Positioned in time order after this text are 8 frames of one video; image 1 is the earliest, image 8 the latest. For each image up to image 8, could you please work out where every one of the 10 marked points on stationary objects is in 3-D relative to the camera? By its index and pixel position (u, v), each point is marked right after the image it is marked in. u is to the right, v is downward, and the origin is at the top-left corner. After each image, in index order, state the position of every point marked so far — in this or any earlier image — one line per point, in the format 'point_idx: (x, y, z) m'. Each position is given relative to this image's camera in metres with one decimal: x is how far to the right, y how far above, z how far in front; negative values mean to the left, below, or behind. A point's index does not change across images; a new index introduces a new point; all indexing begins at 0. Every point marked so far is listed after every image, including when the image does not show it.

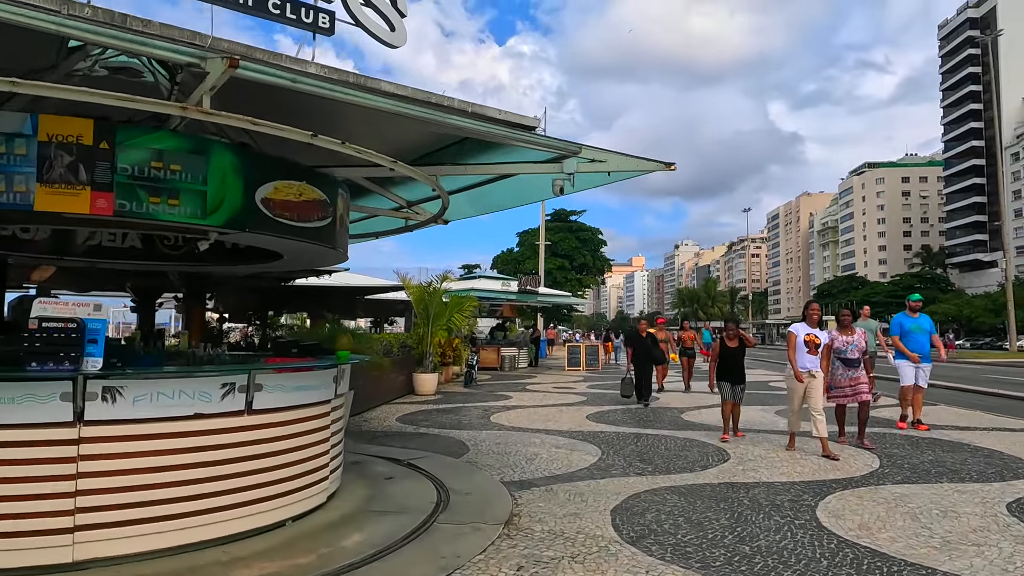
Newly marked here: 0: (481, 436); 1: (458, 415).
0: (-0.4, -2.1, +9.3) m
1: (-0.9, -2.2, +11.5) m
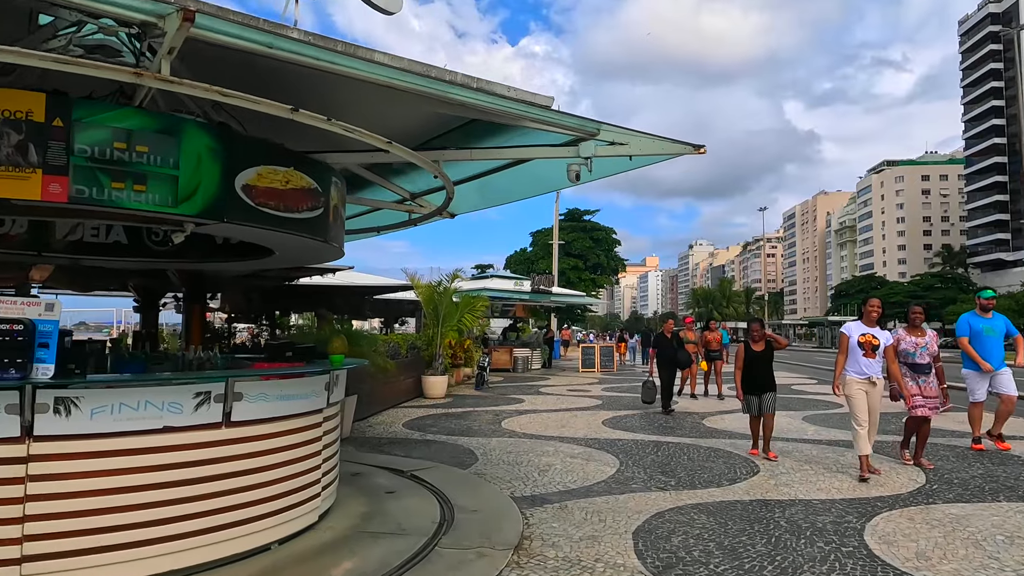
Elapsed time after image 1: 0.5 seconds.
0: (-0.3, -2.1, +8.8) m
1: (-0.7, -2.2, +11.0) m
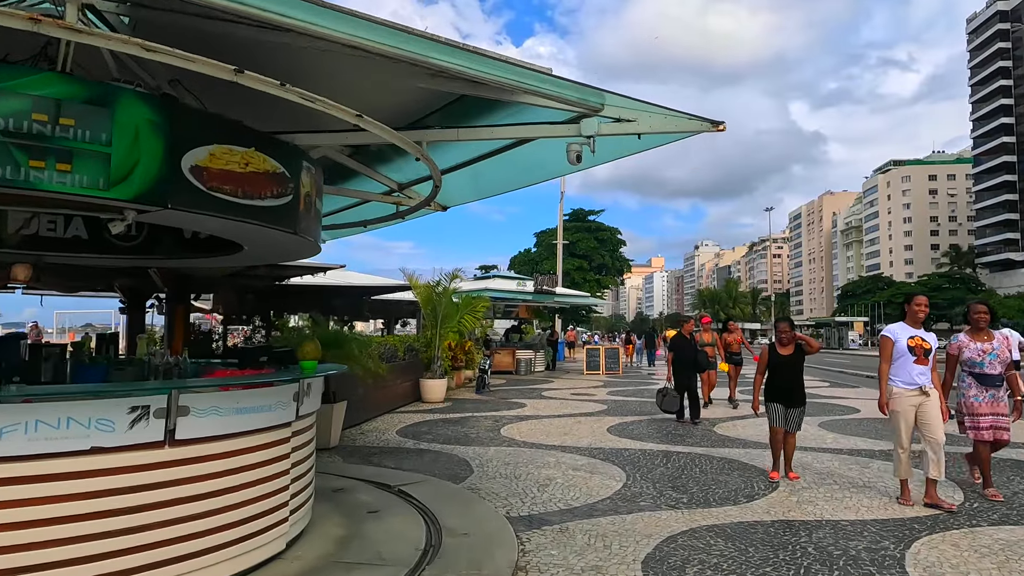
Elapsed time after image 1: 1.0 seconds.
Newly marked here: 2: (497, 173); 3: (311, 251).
0: (-0.3, -2.0, +8.3) m
1: (-0.7, -2.2, +10.5) m
2: (-0.1, +1.1, +6.2) m
3: (-1.6, +0.3, +5.4) m
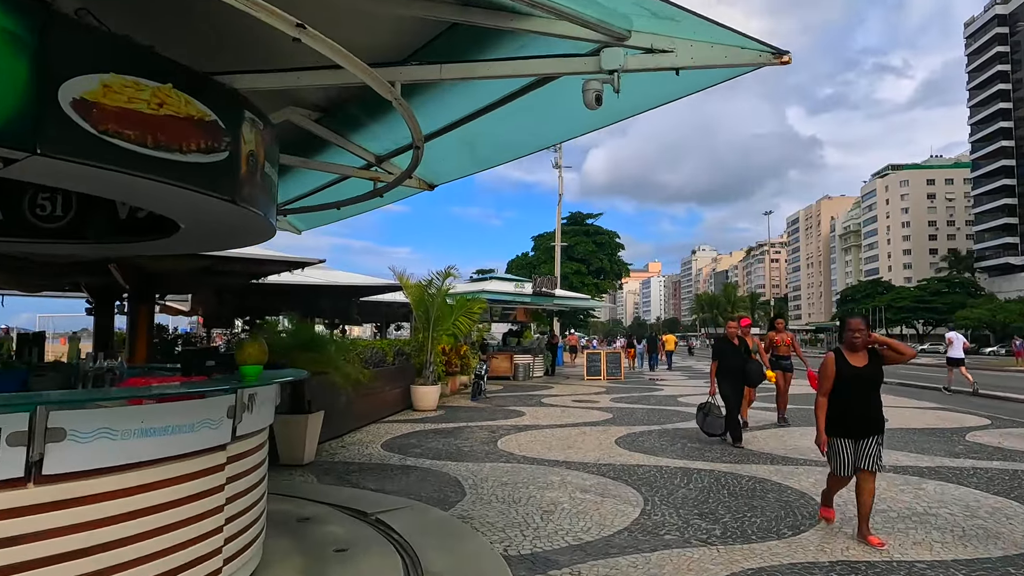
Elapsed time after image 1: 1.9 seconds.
0: (-0.3, -2.0, +7.3) m
1: (-0.8, -2.1, +9.5) m
2: (-0.2, +1.2, +5.2) m
3: (-1.6, +0.4, +4.5) m
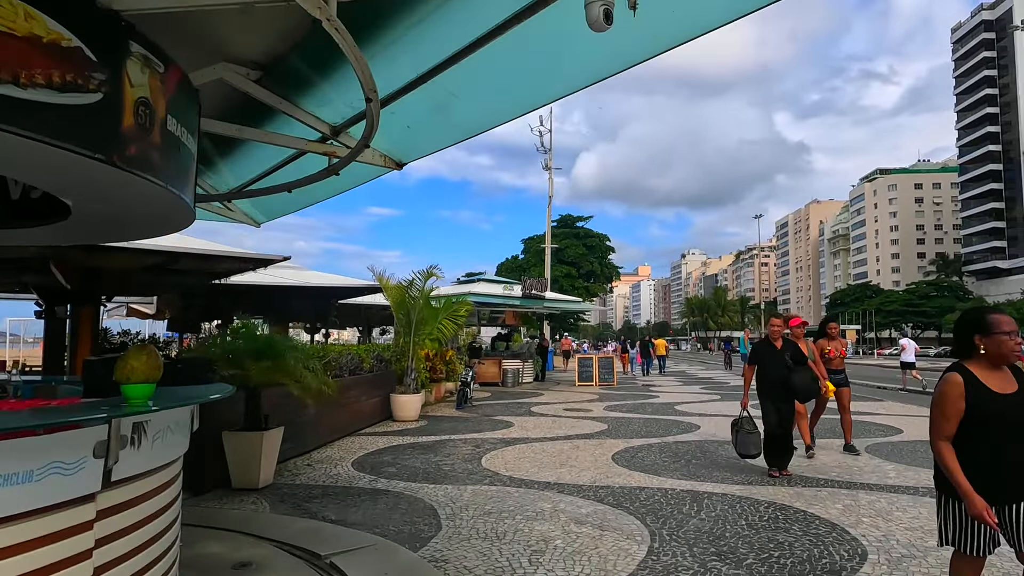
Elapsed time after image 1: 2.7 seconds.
0: (-0.5, -2.0, +6.4) m
1: (-0.9, -2.1, +8.6) m
2: (-0.3, +1.2, +4.4) m
3: (-1.7, +0.4, +3.6) m
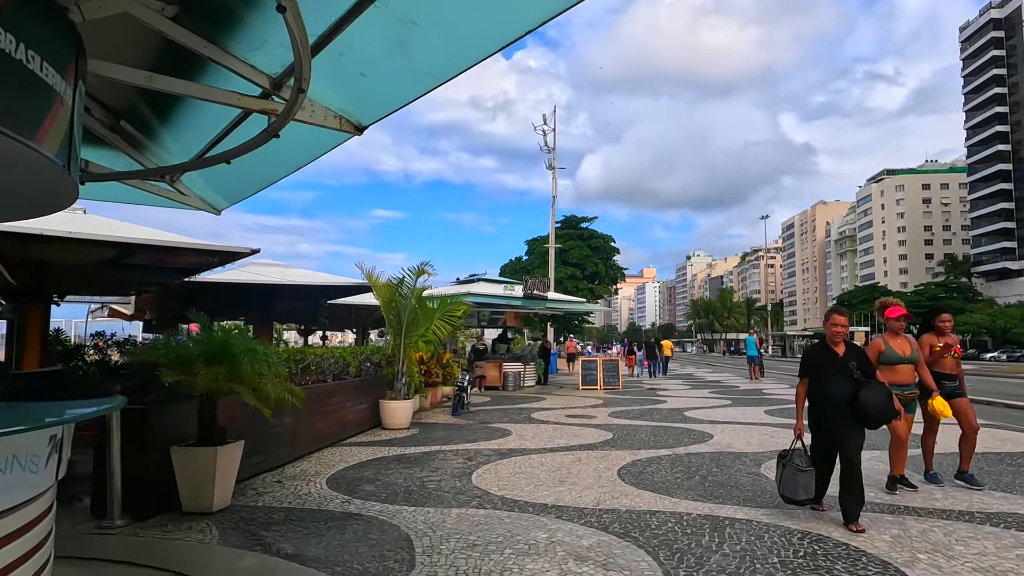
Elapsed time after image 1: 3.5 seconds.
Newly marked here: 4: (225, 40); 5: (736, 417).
0: (-0.5, -1.9, +5.5) m
1: (-1.0, -2.1, +7.7) m
2: (-0.4, +1.2, +3.5) m
3: (-1.8, +0.5, +2.7) m
4: (-1.5, +1.3, +3.5) m
5: (+4.4, -2.5, +13.1) m
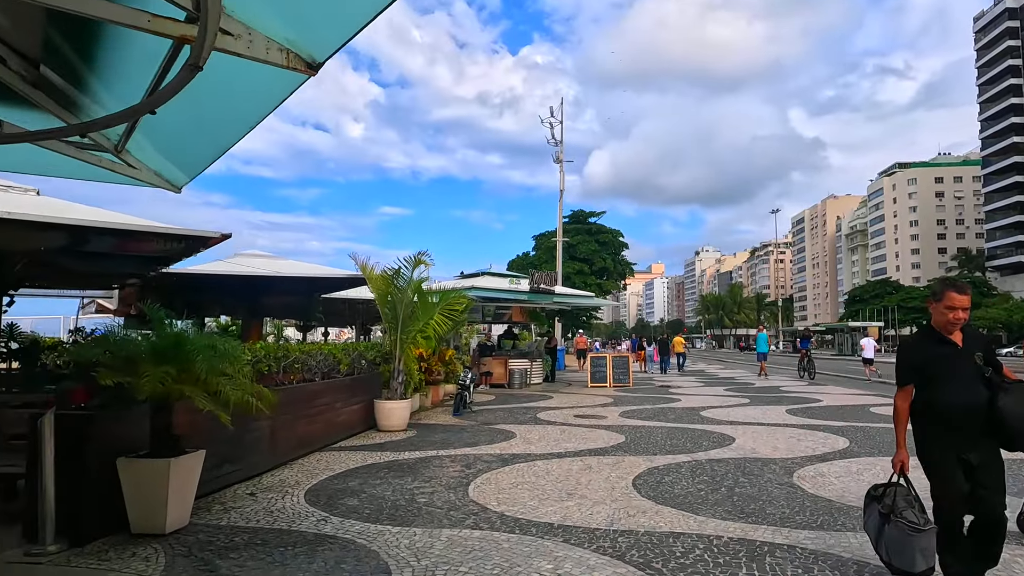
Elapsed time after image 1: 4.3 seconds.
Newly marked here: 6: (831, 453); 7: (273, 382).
0: (-0.5, -1.8, +4.7) m
1: (-1.0, -2.0, +6.9) m
2: (-0.4, +1.3, +2.7) m
3: (-1.9, +0.6, +1.9) m
4: (-1.5, +1.4, +2.7) m
5: (+4.4, -2.4, +12.3) m
6: (+4.0, -2.1, +8.4) m
7: (-2.8, -1.1, +7.8) m
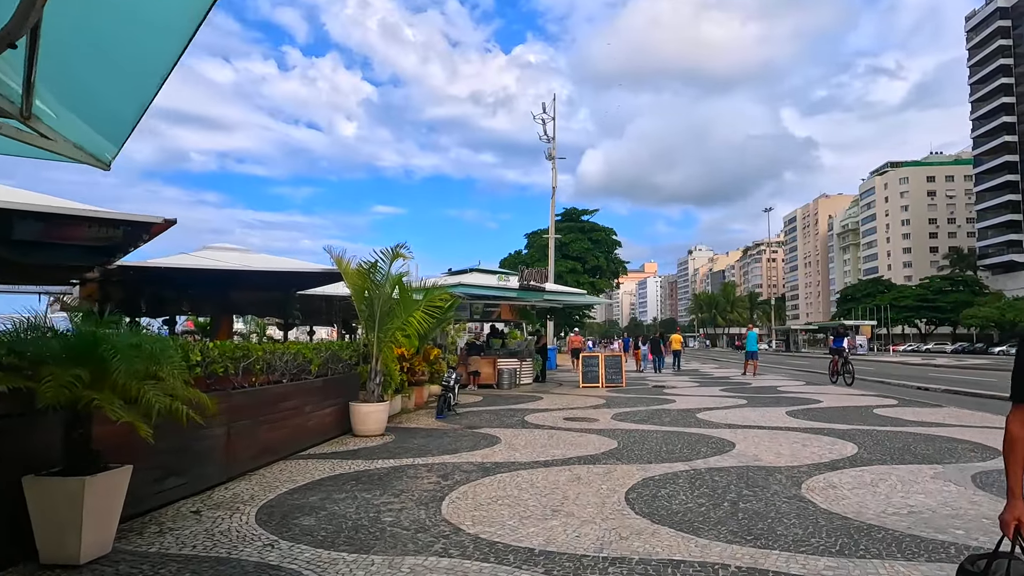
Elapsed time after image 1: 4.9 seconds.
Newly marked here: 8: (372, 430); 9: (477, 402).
0: (-0.7, -1.8, +4.0) m
1: (-1.2, -1.9, +6.2) m
2: (-0.5, +1.4, +2.0) m
3: (-2.0, +0.6, +1.2) m
4: (-1.7, +1.5, +2.0) m
5: (+4.2, -2.3, +11.6) m
6: (+3.8, -2.0, +7.7) m
7: (-3.0, -1.0, +7.0) m
8: (-2.1, -2.1, +10.2) m
9: (-0.8, -2.6, +15.1) m
